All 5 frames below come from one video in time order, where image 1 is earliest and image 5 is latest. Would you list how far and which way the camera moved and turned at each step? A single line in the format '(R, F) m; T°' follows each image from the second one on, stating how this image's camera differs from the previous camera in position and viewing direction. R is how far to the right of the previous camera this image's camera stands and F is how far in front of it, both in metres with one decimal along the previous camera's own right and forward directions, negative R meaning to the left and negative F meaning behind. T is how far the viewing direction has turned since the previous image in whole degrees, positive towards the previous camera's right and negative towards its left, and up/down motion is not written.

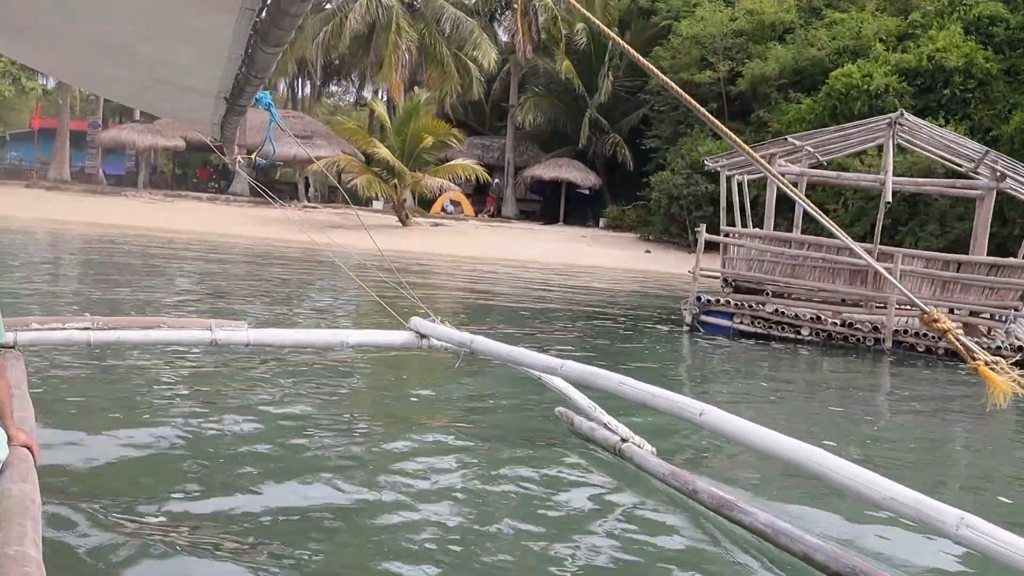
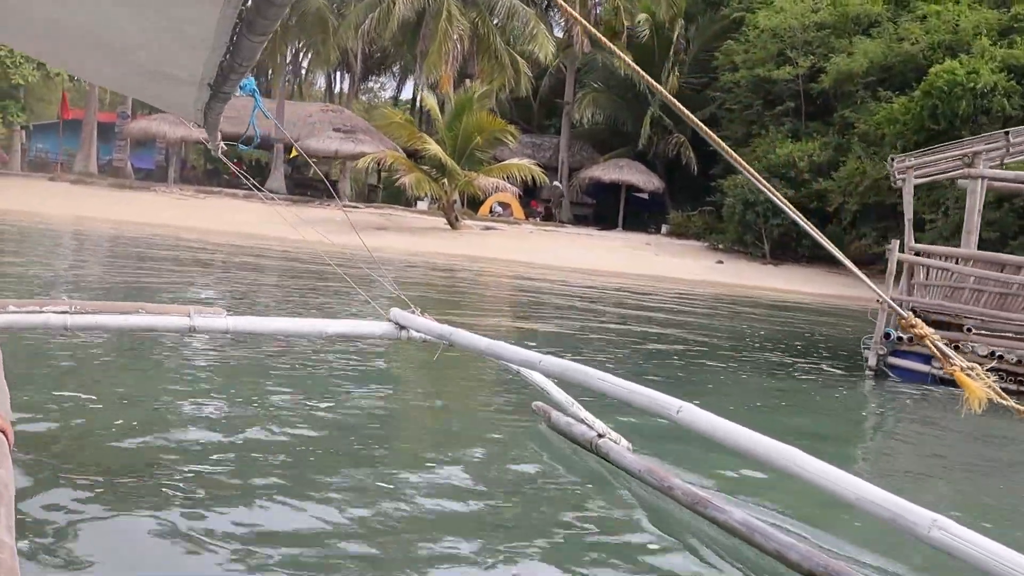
(-0.6, +1.3) m; -1°
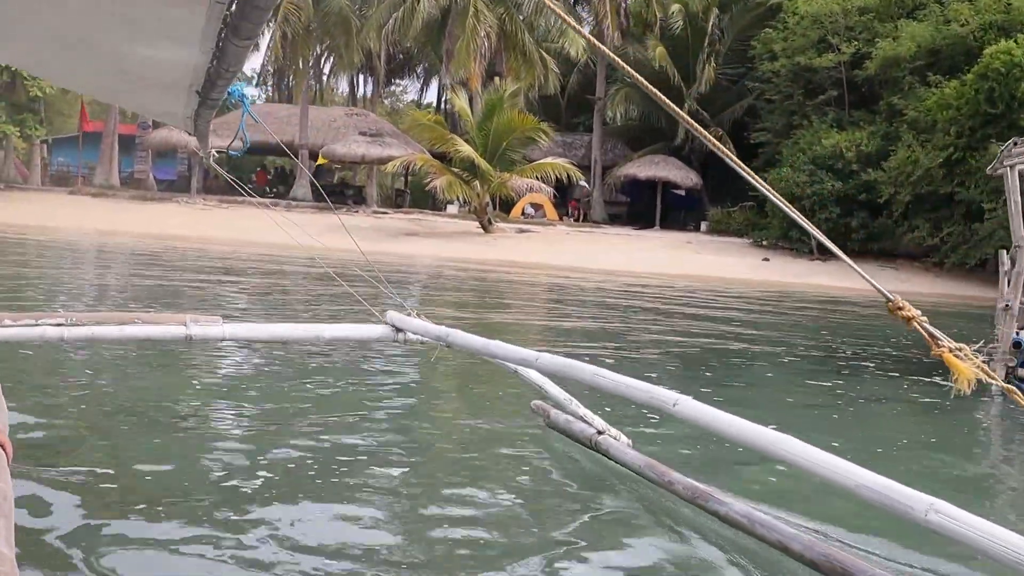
(-0.2, +0.5) m; -1°
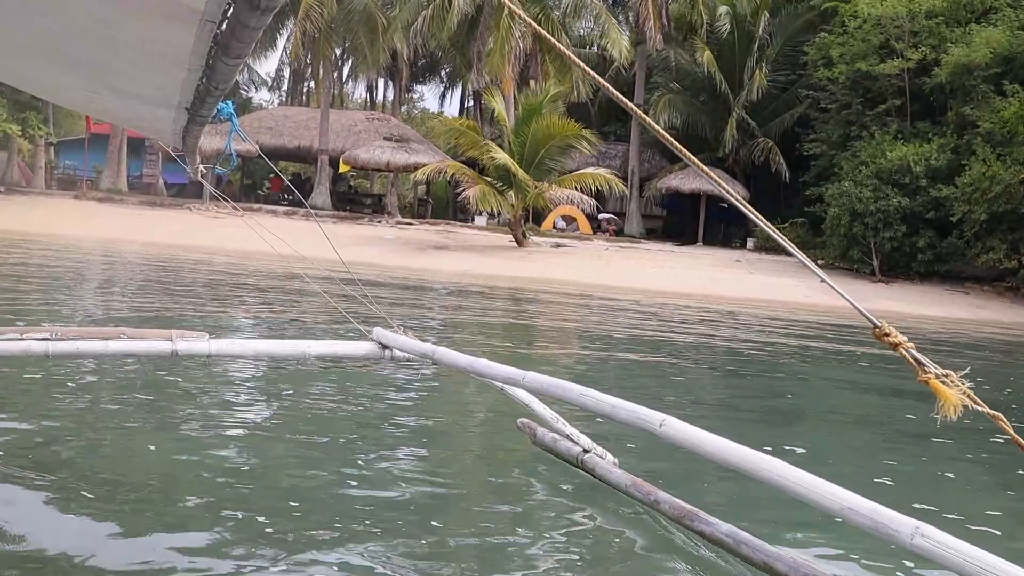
(-0.4, +1.1) m; 0°
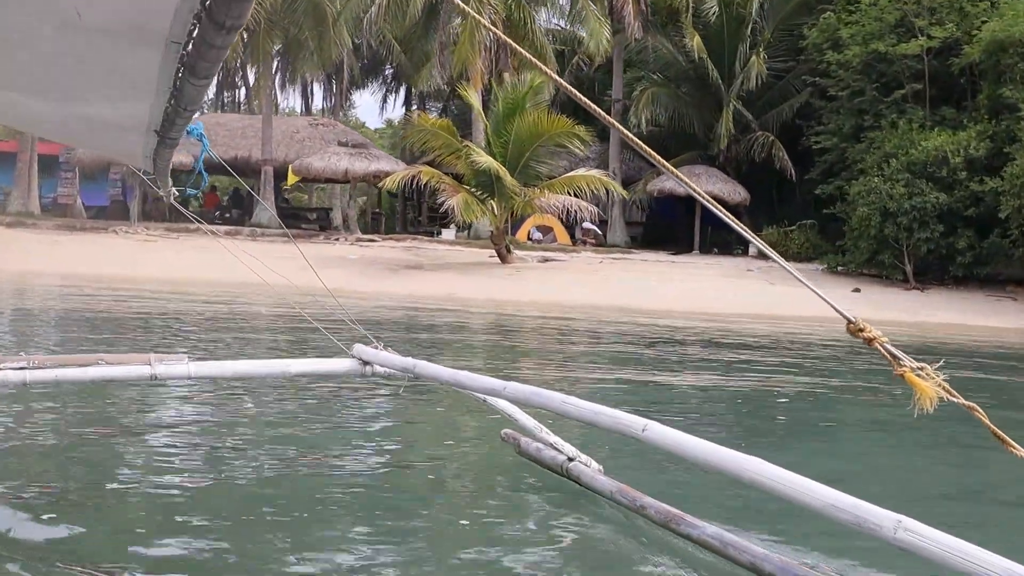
(-0.6, +1.8) m; +4°
